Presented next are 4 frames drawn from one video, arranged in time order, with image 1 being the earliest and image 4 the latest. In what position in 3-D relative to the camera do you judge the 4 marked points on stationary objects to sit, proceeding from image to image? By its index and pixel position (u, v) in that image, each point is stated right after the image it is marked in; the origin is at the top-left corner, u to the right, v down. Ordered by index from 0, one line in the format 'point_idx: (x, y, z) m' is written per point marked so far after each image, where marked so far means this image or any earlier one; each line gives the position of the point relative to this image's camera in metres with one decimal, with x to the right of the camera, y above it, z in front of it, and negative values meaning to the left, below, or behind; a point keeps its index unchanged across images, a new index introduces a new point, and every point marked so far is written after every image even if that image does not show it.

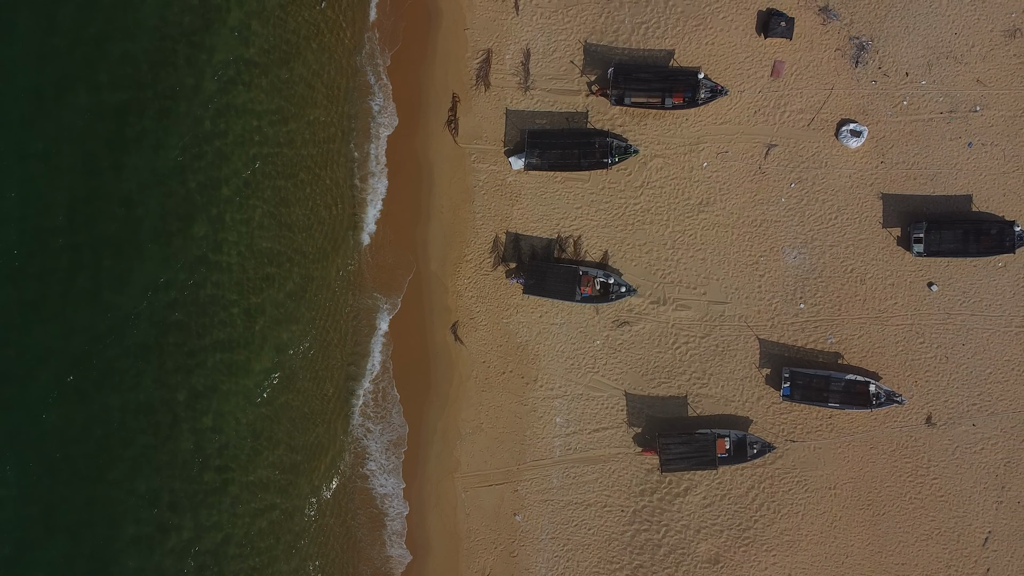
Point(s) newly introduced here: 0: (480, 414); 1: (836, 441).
0: (-0.9, -3.6, +16.8) m
1: (+8.9, -4.2, +16.4) m
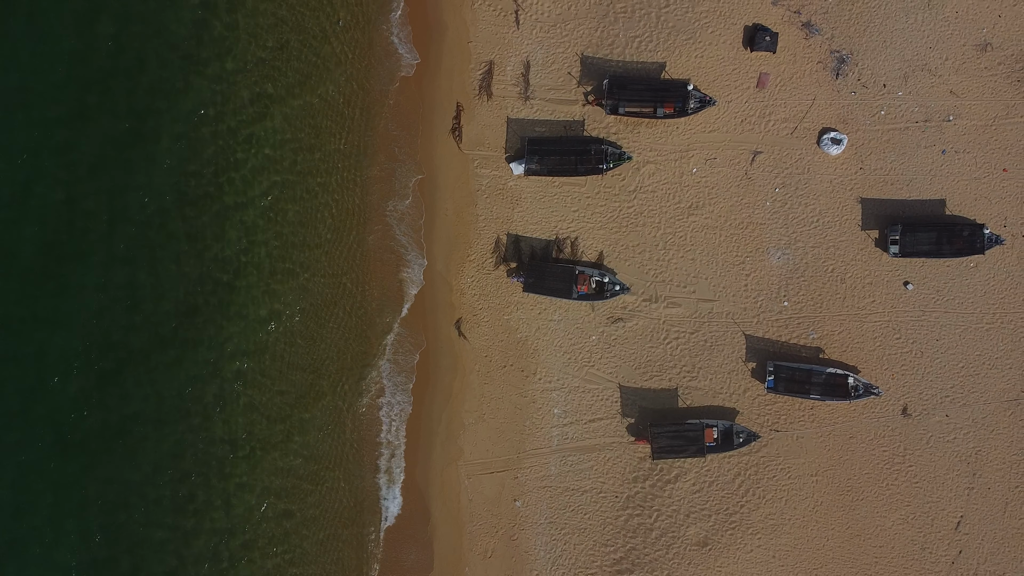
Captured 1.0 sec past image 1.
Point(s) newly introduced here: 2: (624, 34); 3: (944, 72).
0: (-0.9, -3.5, +17.8) m
1: (+9.0, -4.2, +17.4) m
2: (+3.3, +7.5, +17.4) m
3: (+12.7, +6.4, +17.5) m
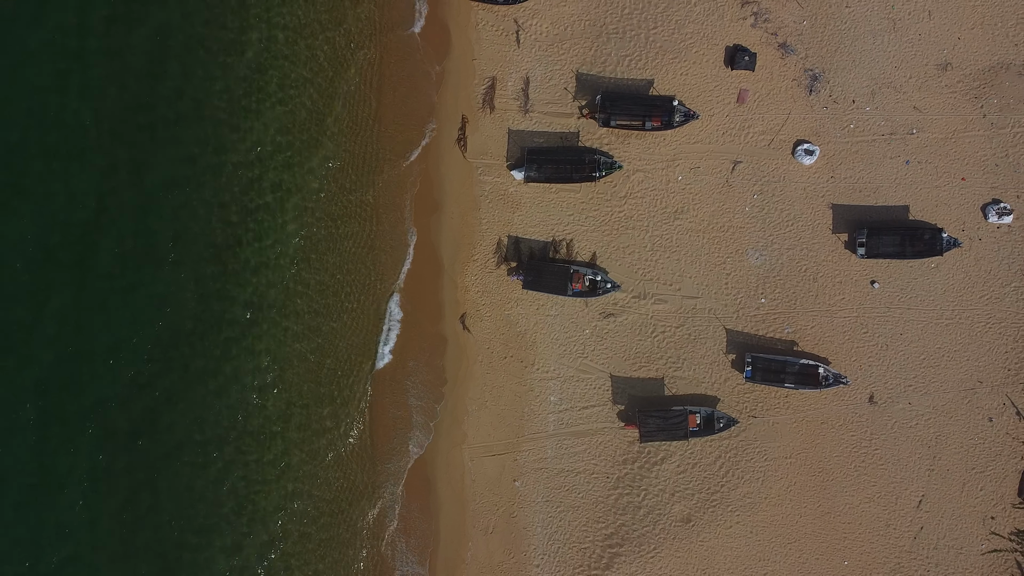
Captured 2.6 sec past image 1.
0: (-0.9, -3.4, +19.4) m
1: (+9.0, -4.1, +19.0) m
2: (+3.3, +7.5, +19.0) m
3: (+12.8, +6.4, +19.1) m
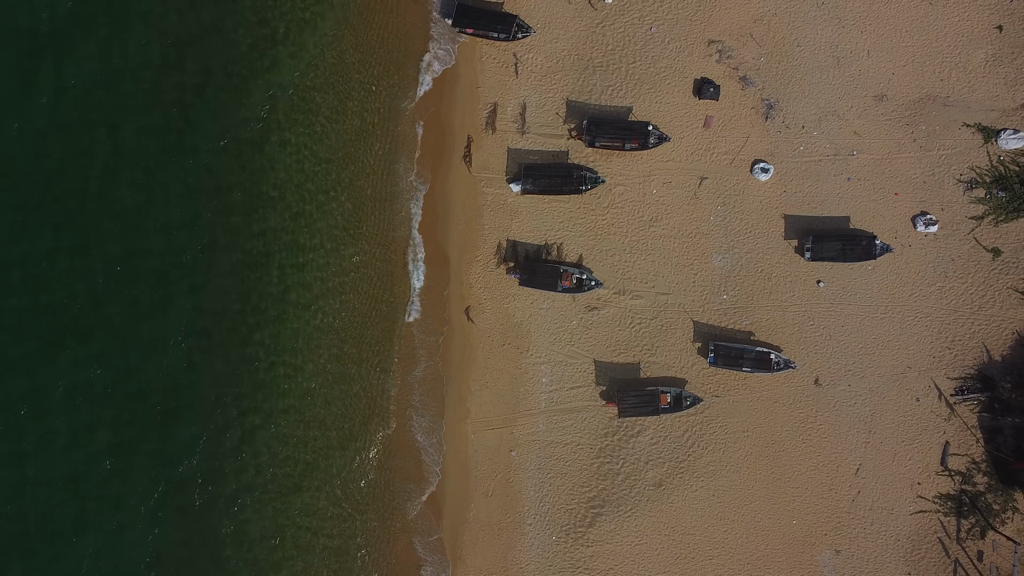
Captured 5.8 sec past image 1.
0: (-1.0, -3.3, +22.5) m
1: (+8.9, -4.1, +22.2) m
2: (+3.3, +7.6, +22.3) m
3: (+12.7, +6.4, +22.4) m
